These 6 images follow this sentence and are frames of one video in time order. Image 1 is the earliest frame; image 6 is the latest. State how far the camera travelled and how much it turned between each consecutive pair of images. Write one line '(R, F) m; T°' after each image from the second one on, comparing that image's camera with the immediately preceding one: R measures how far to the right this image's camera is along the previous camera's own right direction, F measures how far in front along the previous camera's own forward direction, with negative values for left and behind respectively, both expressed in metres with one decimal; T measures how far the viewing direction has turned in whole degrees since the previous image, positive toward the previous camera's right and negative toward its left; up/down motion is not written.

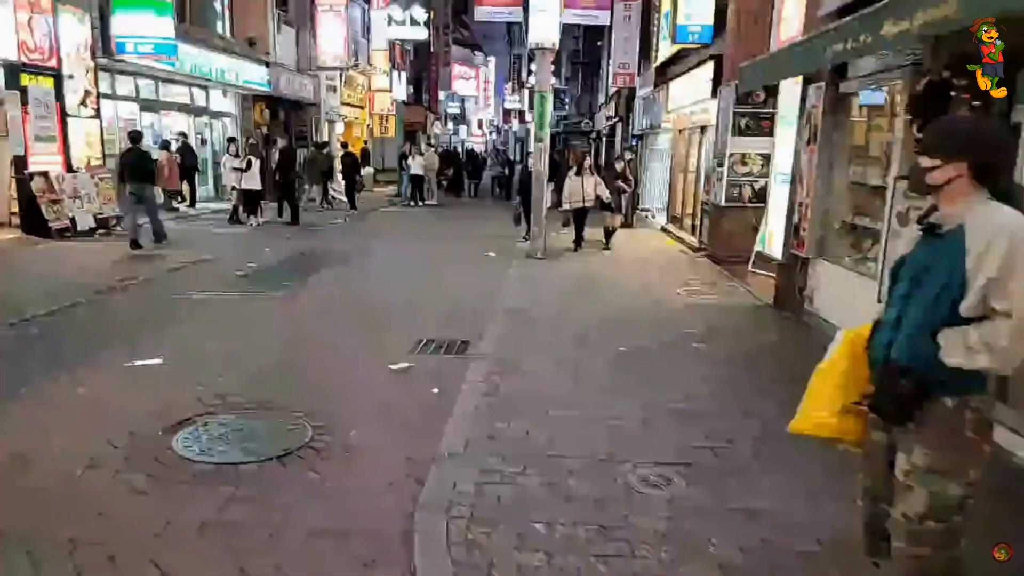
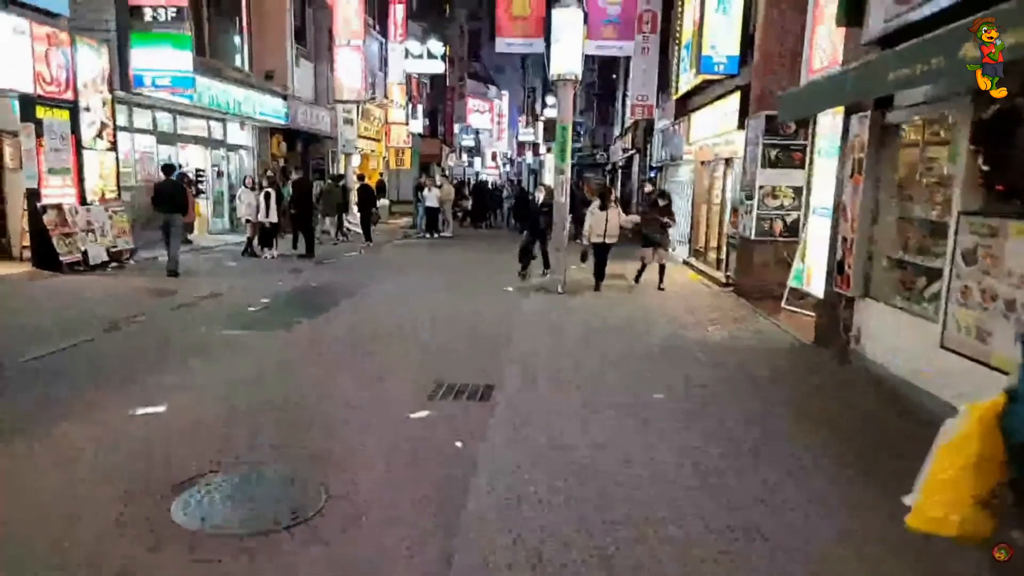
(-0.1, +0.5) m; -1°
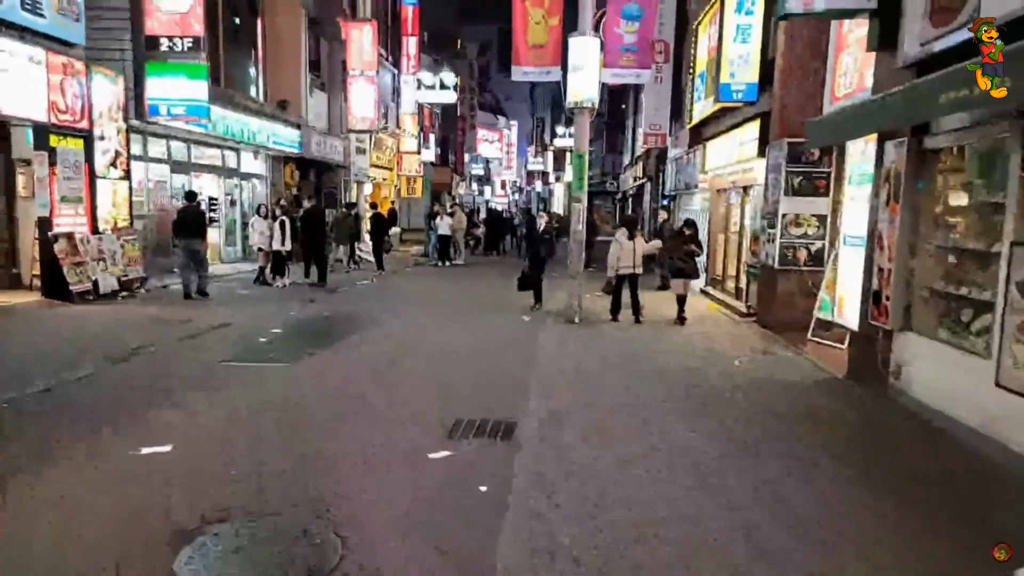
(-0.2, +0.3) m; -1°
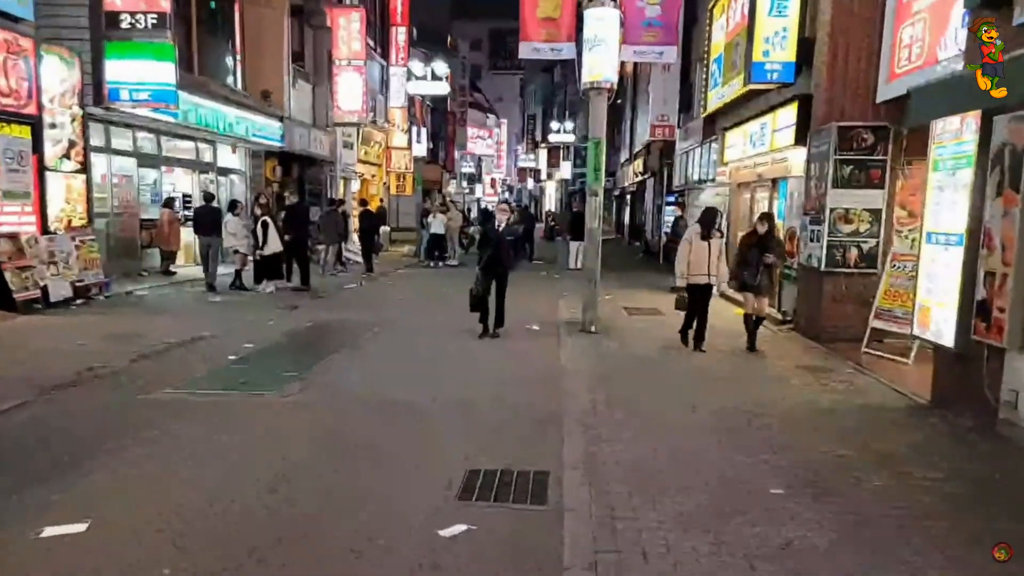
(-0.3, +1.5) m; +1°
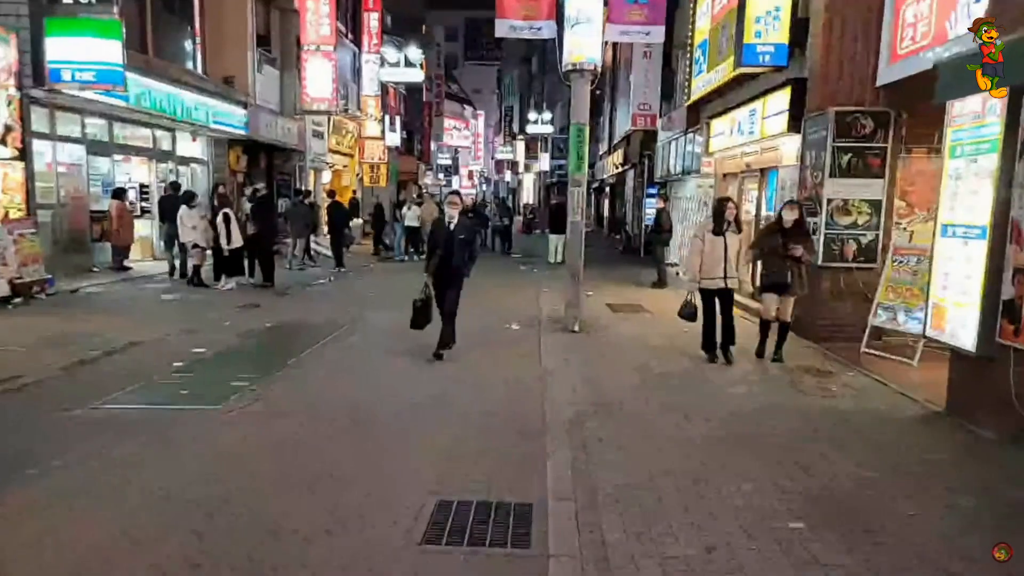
(0.0, +0.7) m; +2°
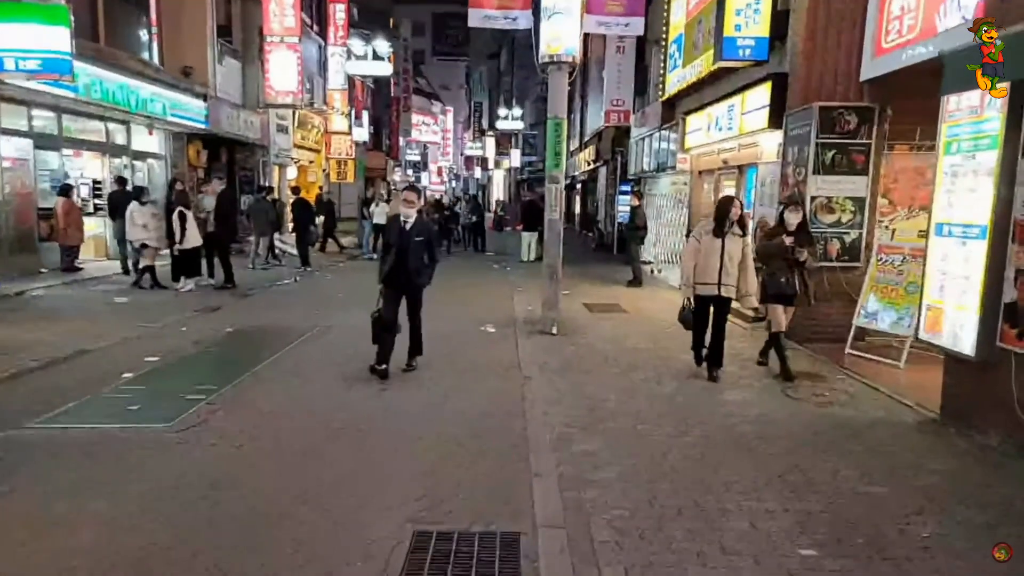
(-0.1, +0.4) m; +3°
